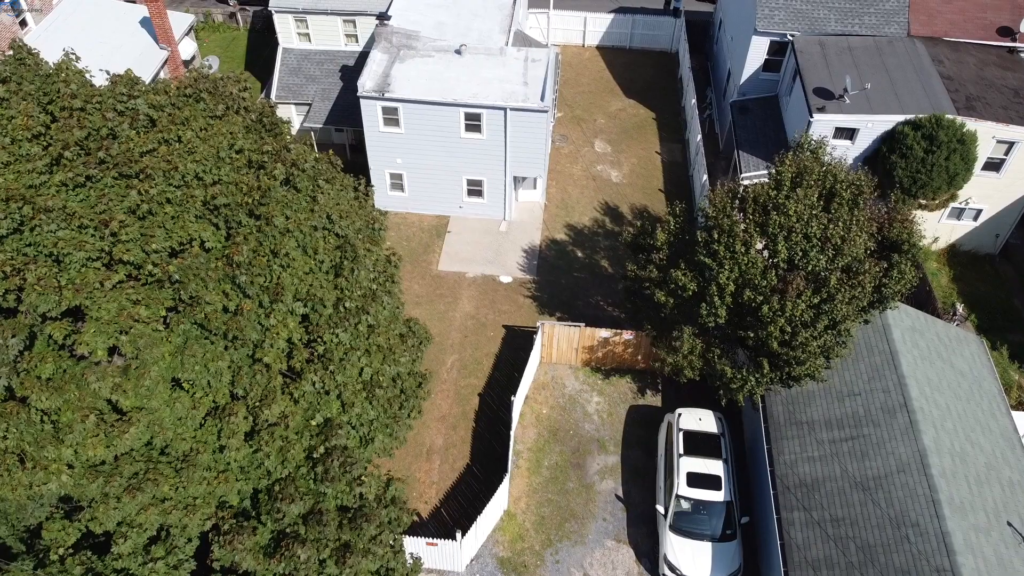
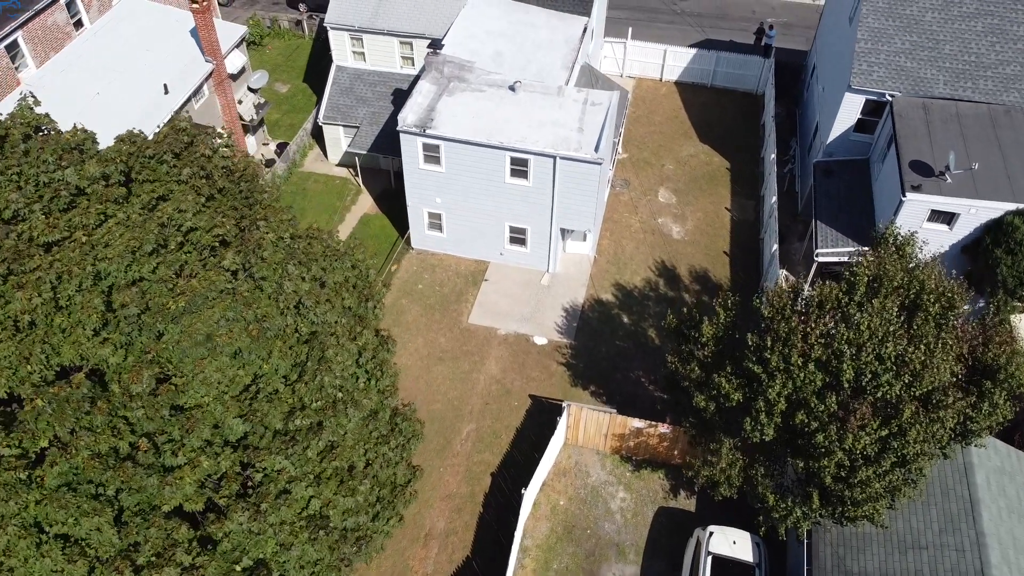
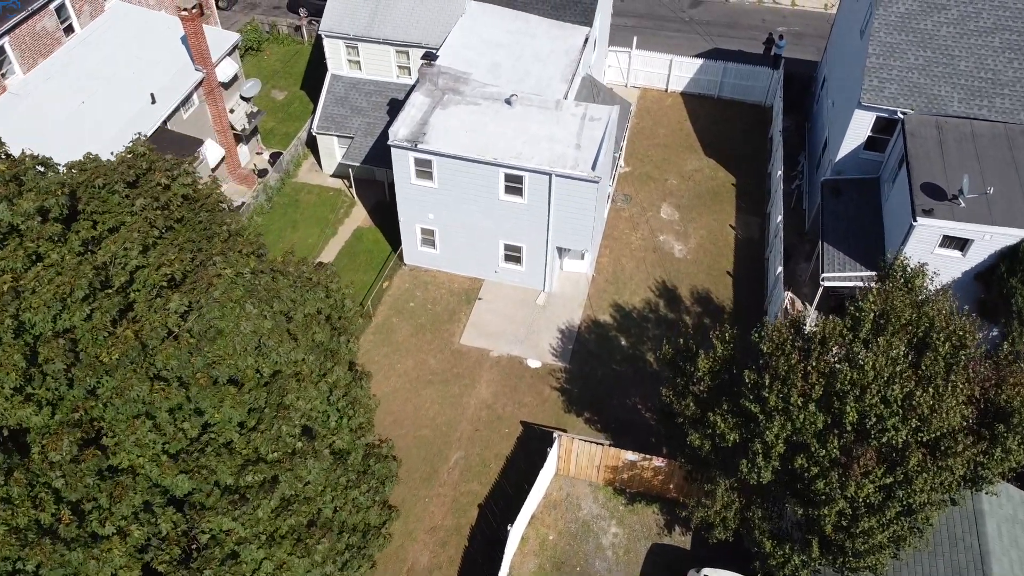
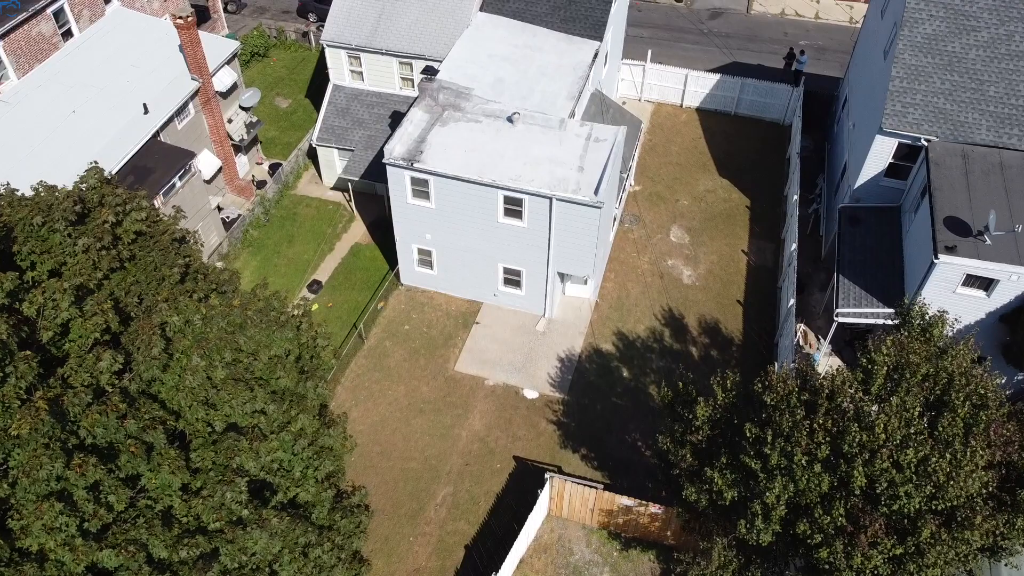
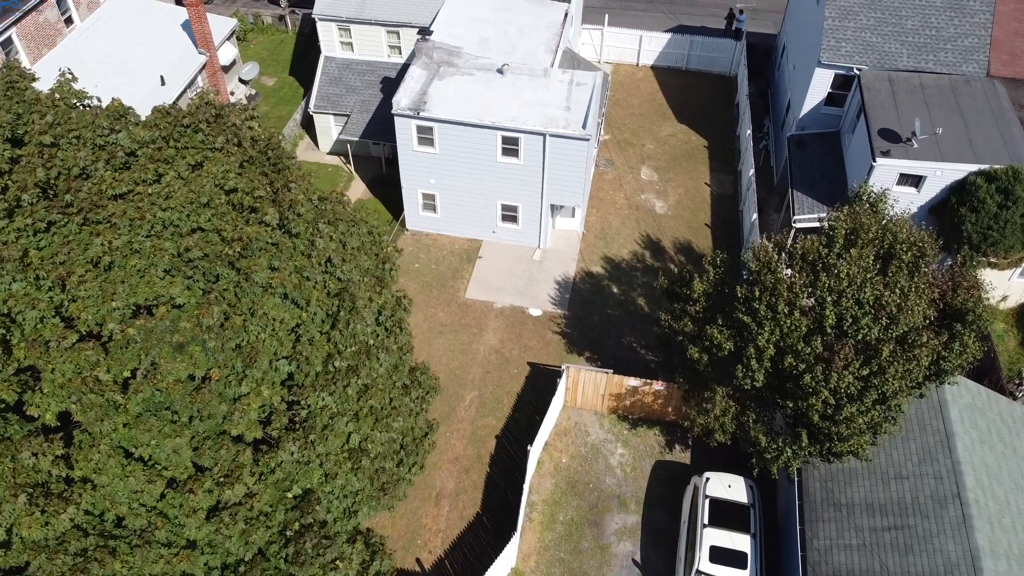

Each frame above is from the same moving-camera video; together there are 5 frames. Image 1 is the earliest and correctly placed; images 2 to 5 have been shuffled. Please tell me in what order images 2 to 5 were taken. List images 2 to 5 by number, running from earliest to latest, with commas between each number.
5, 2, 3, 4
